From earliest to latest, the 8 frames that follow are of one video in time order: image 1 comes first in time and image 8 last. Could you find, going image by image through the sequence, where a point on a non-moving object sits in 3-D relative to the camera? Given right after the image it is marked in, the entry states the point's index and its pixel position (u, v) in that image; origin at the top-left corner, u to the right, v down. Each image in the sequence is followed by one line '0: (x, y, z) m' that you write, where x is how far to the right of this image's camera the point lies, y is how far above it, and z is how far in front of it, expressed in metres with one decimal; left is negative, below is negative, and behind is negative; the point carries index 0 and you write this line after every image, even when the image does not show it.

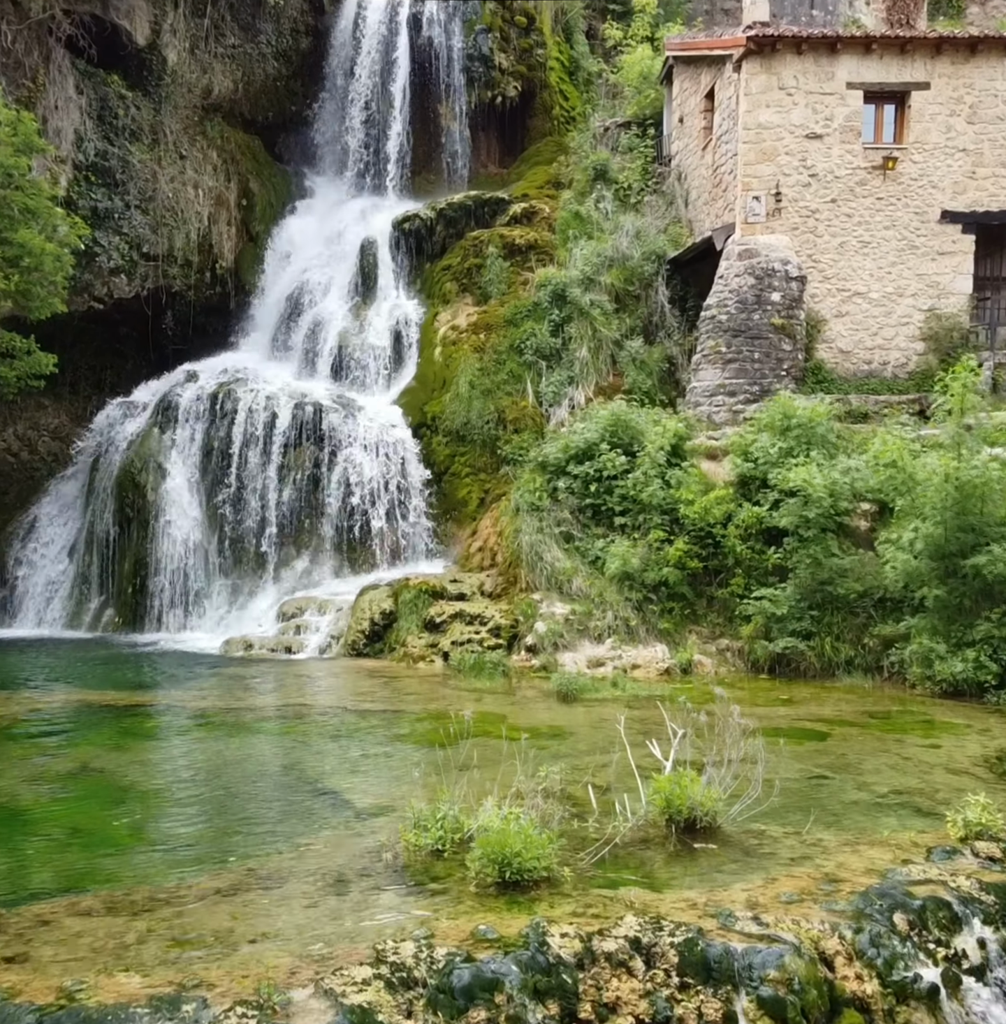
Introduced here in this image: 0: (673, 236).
0: (+2.4, +4.0, +13.6) m
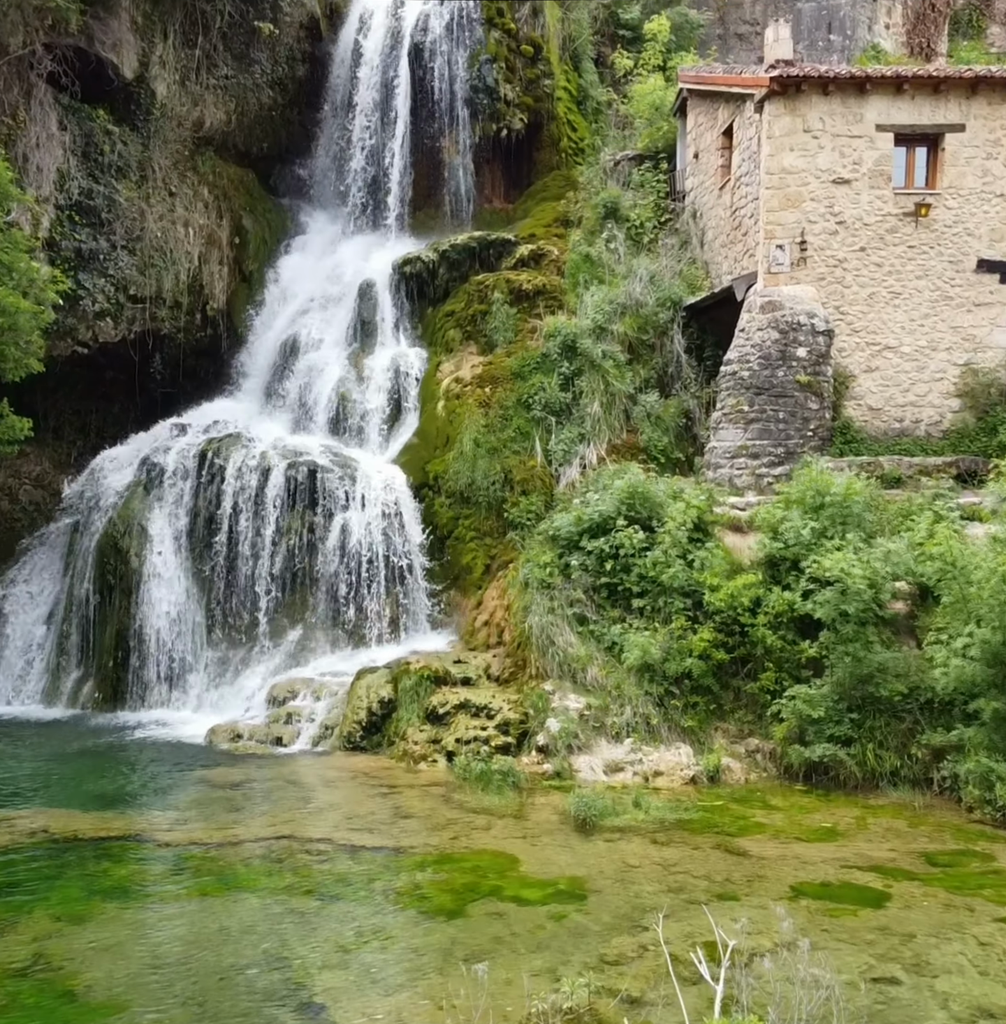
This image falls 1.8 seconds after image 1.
0: (+2.5, +3.2, +12.9) m
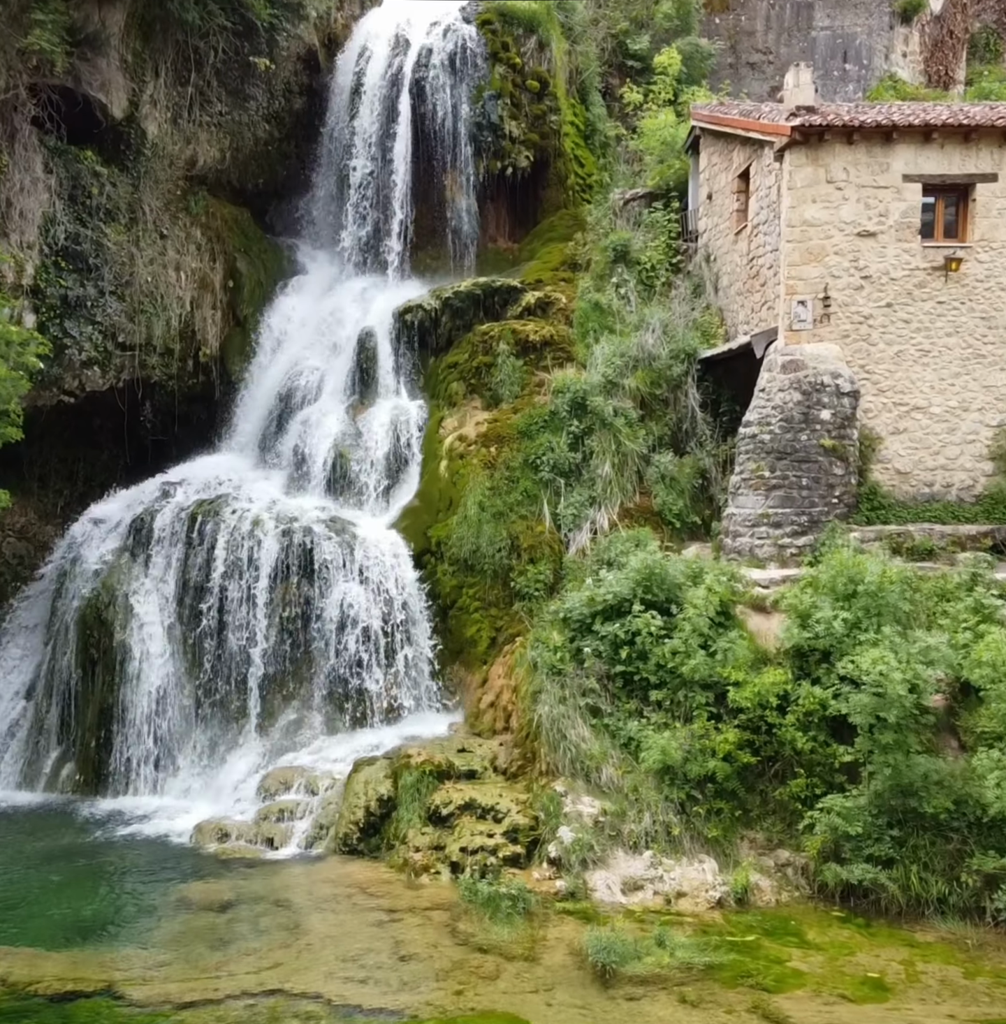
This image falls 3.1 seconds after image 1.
0: (+2.6, +2.4, +12.4) m
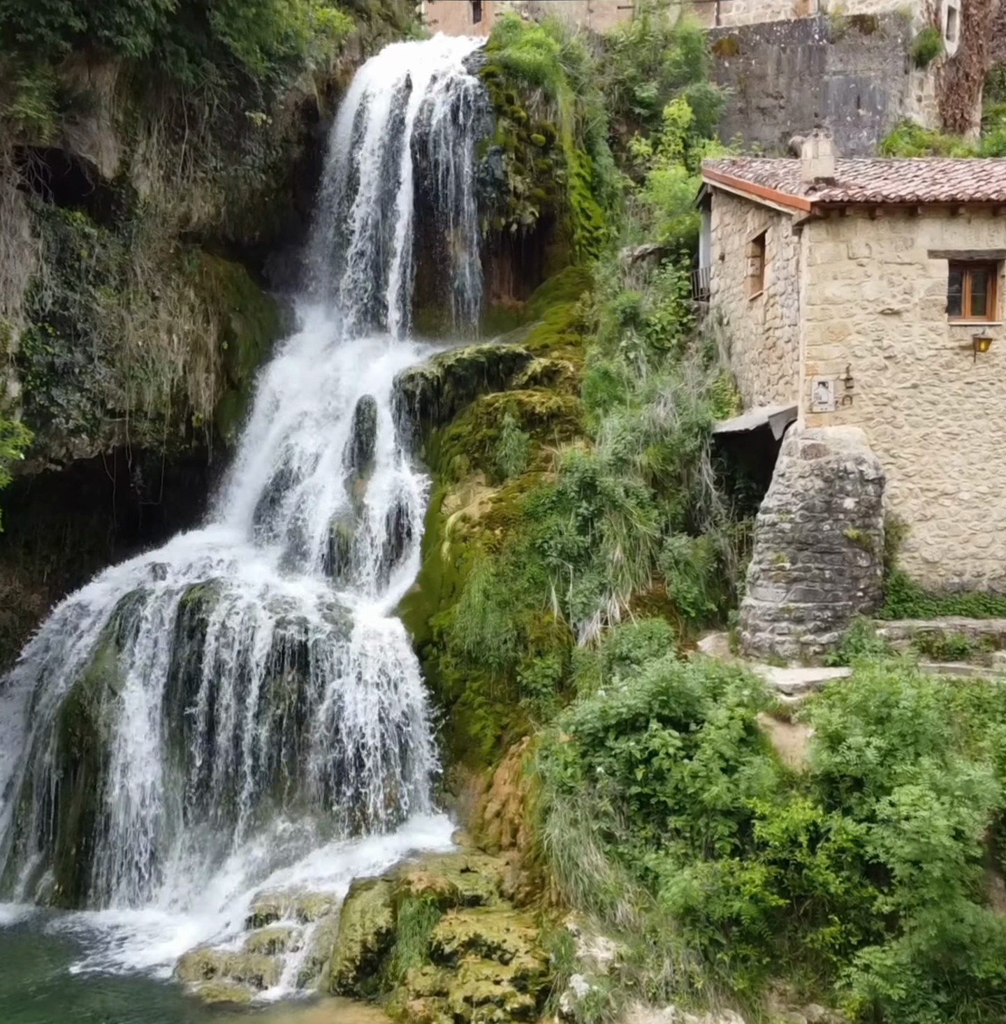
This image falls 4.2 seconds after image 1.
0: (+2.7, +1.4, +11.8) m
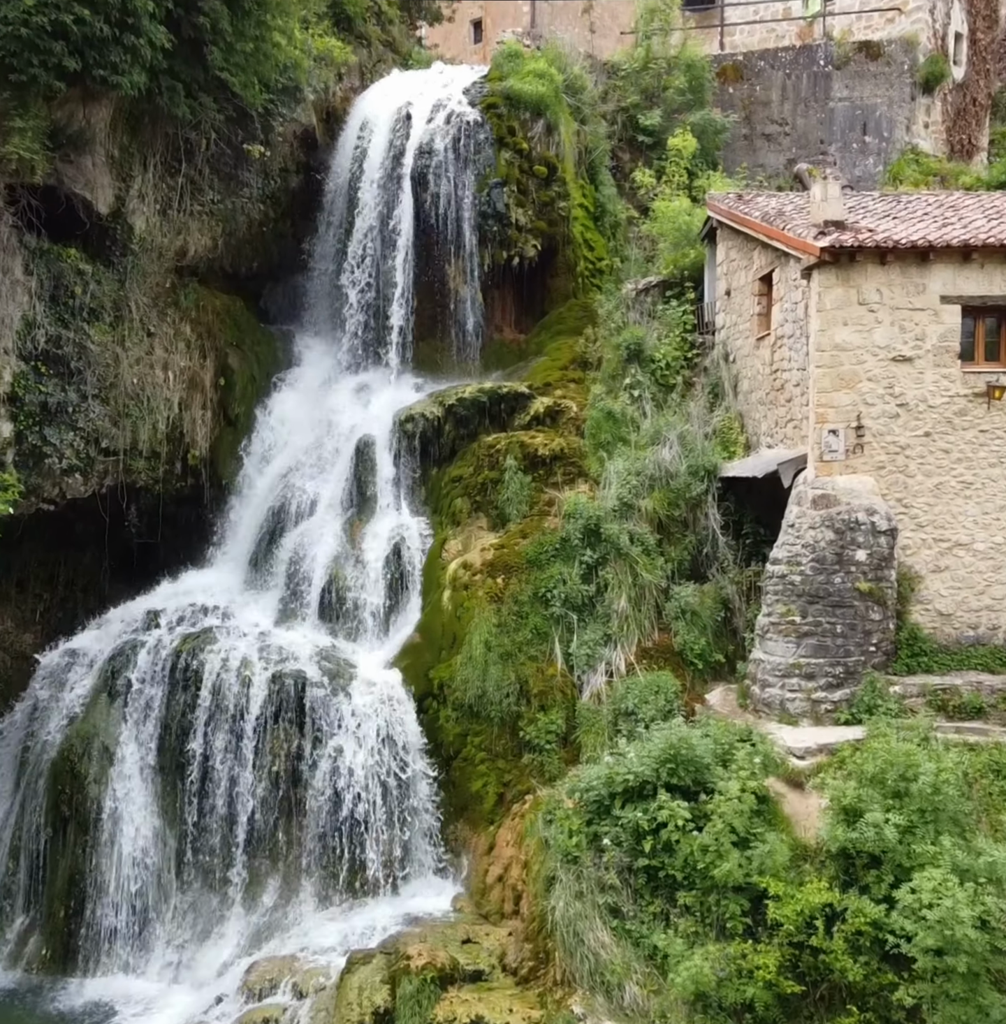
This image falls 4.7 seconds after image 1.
0: (+2.7, +0.9, +11.6) m
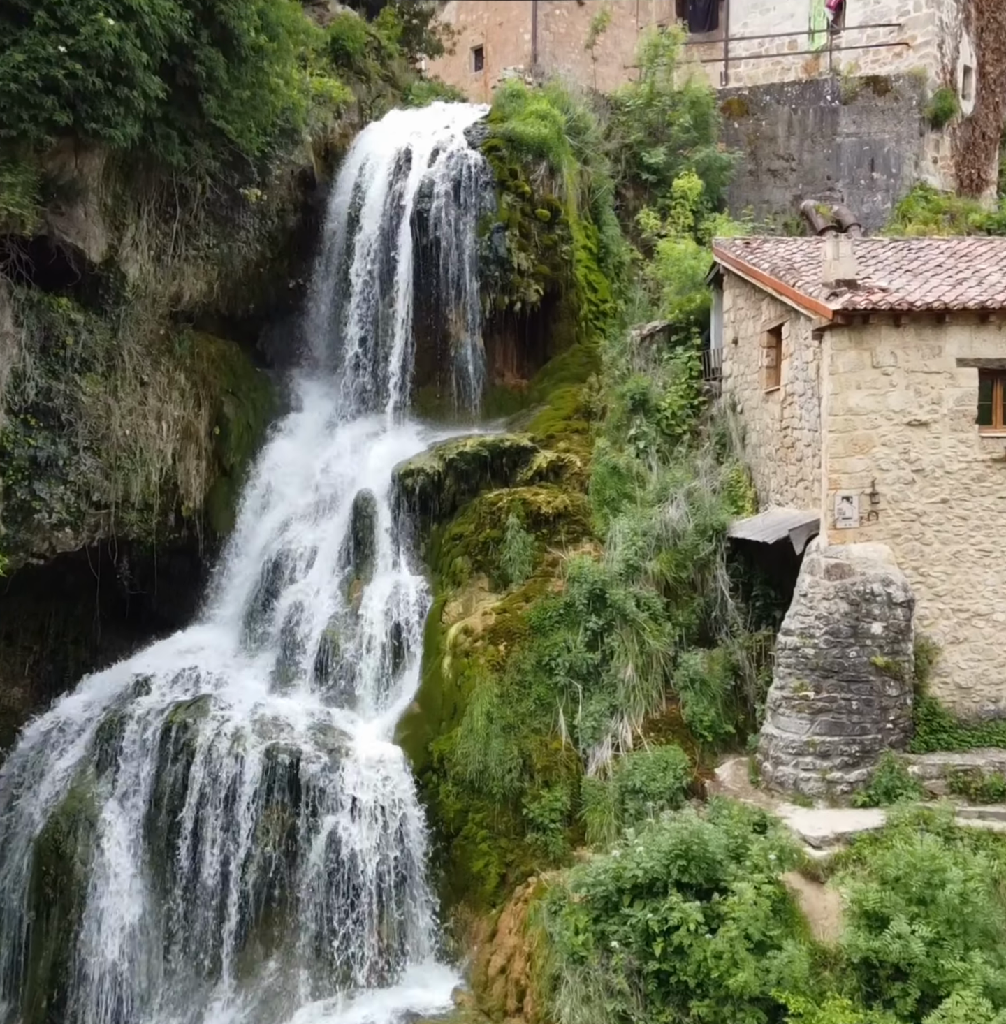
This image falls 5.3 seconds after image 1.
0: (+2.7, +0.2, +11.3) m
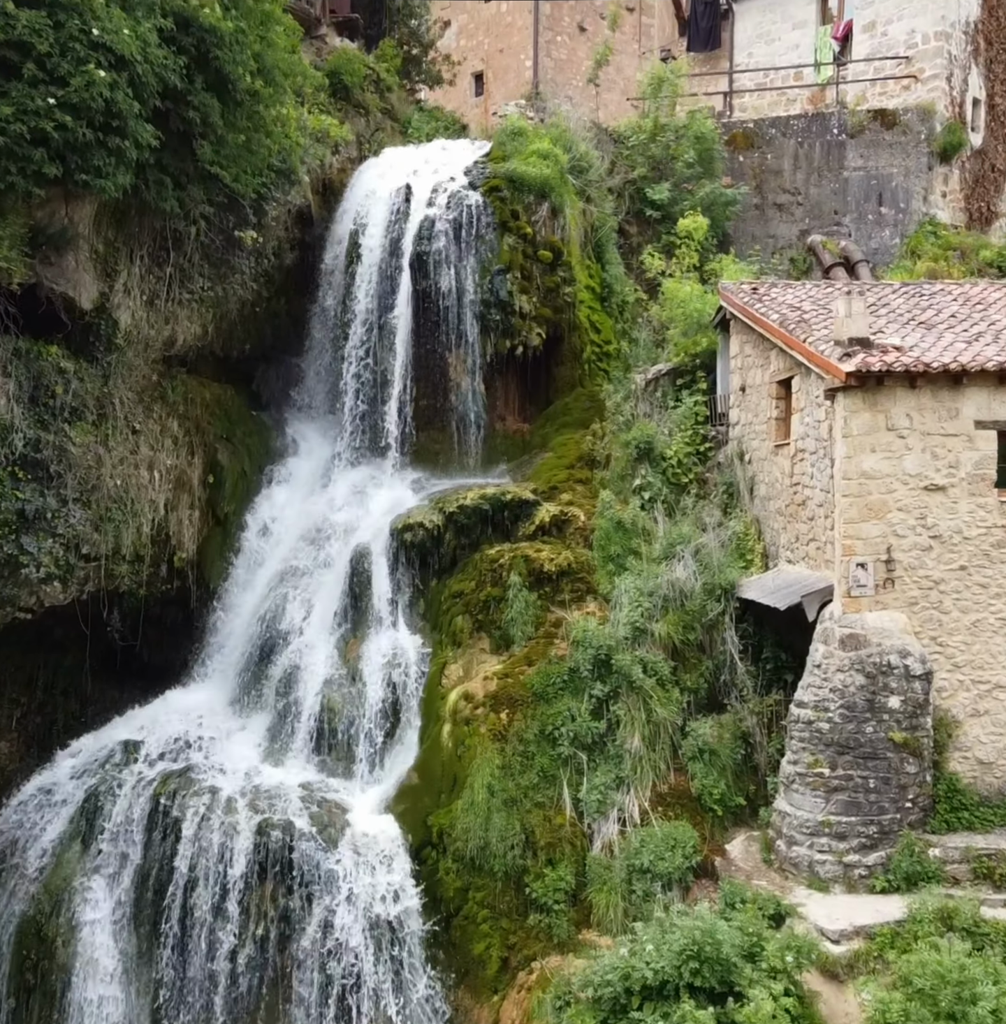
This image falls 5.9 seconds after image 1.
0: (+2.7, -0.4, +10.9) m
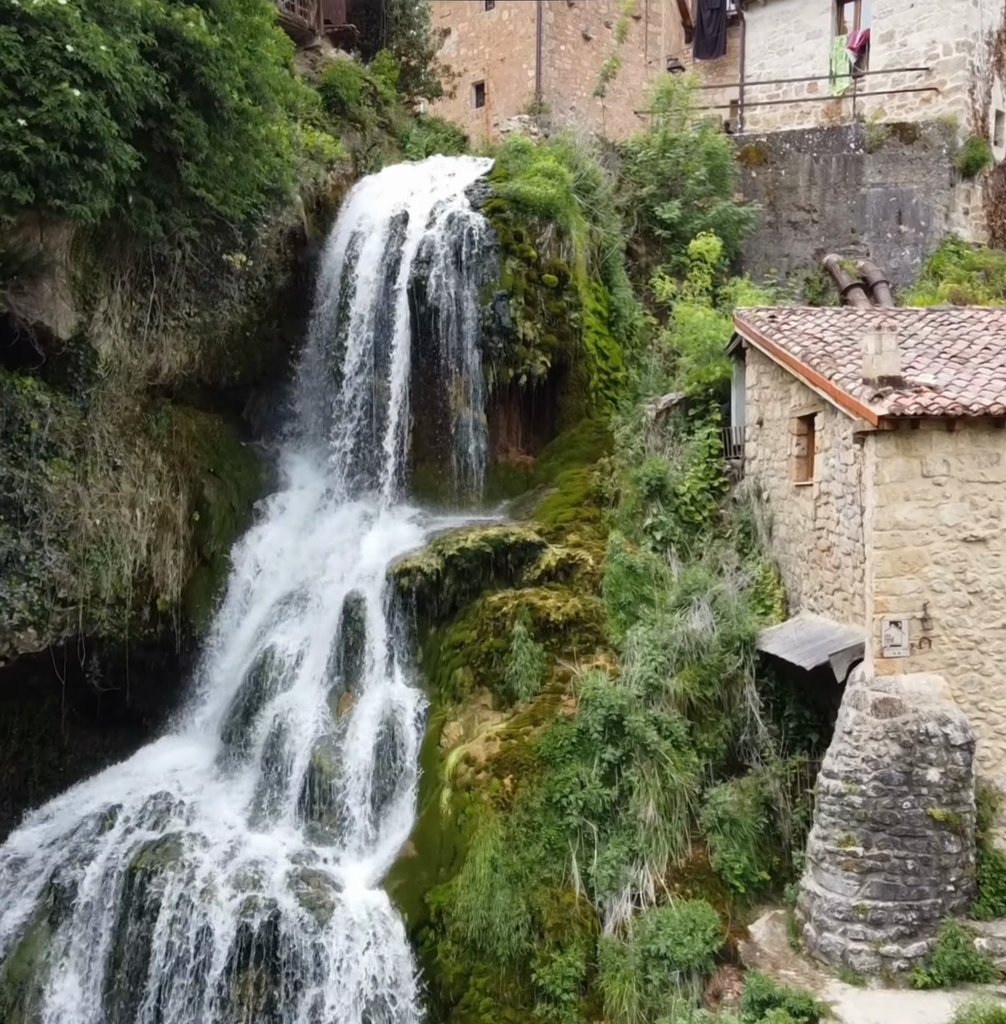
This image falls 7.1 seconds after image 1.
0: (+2.8, -0.9, +10.2) m
